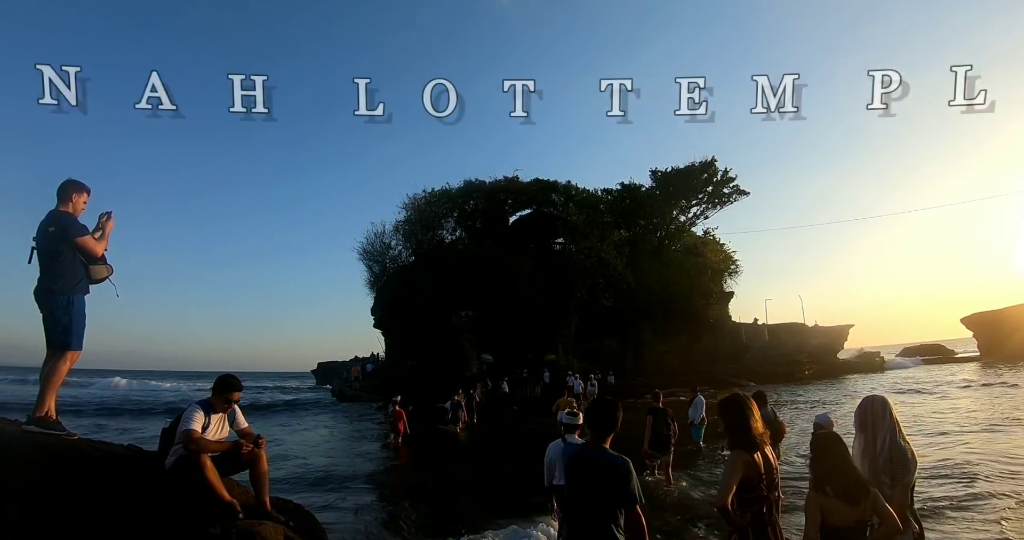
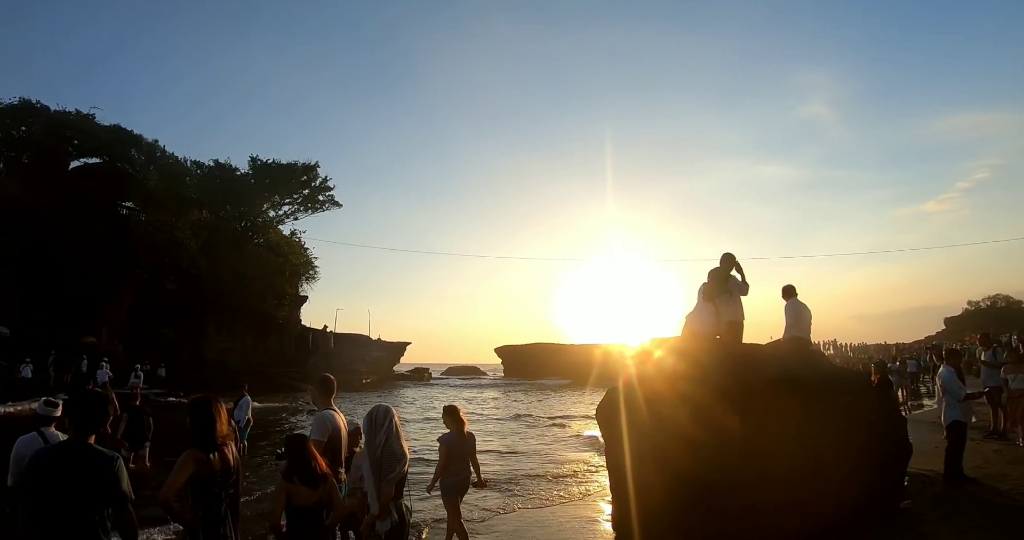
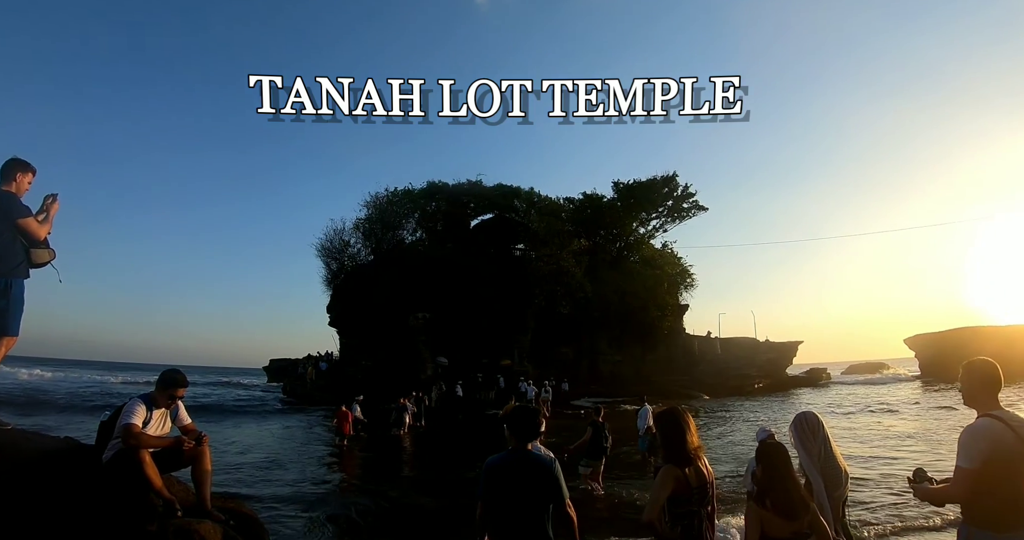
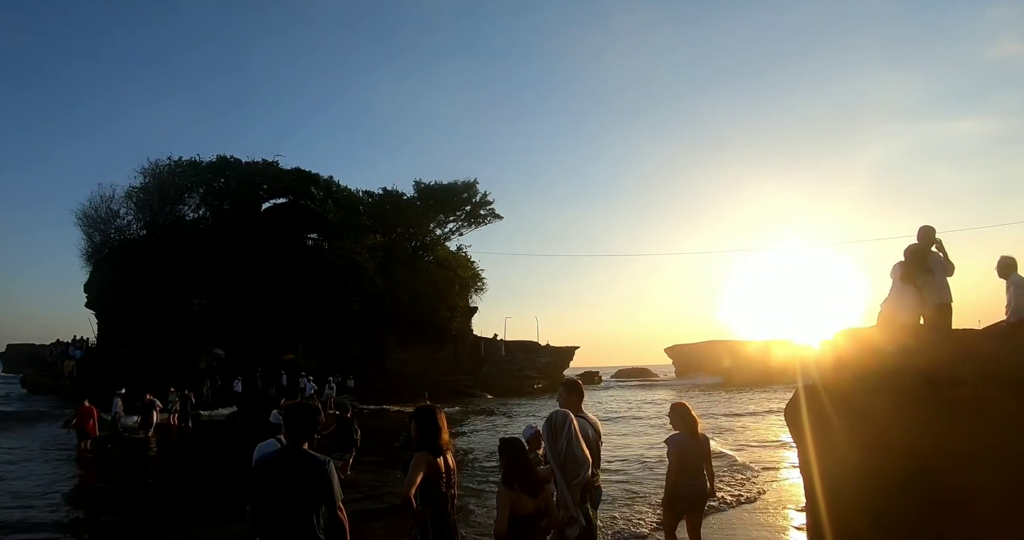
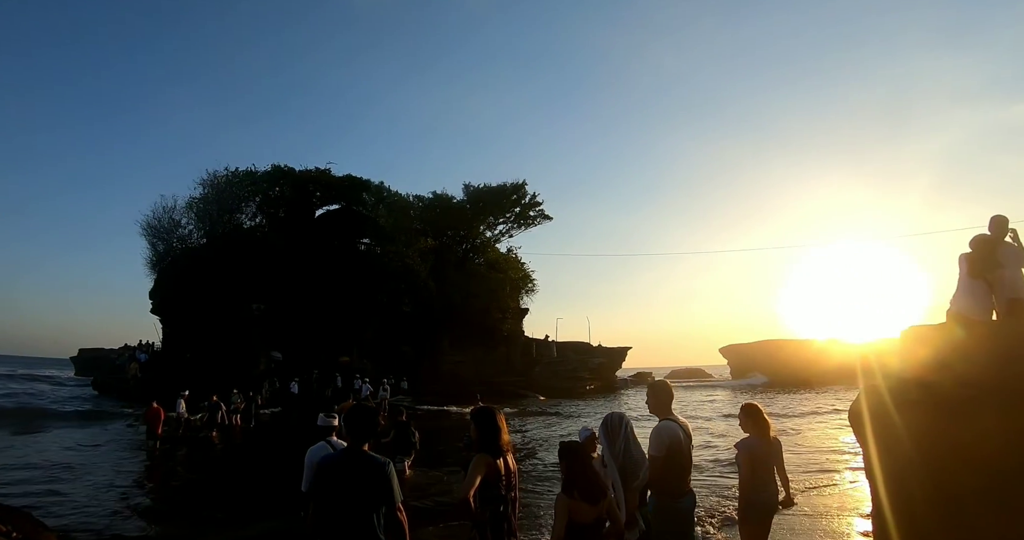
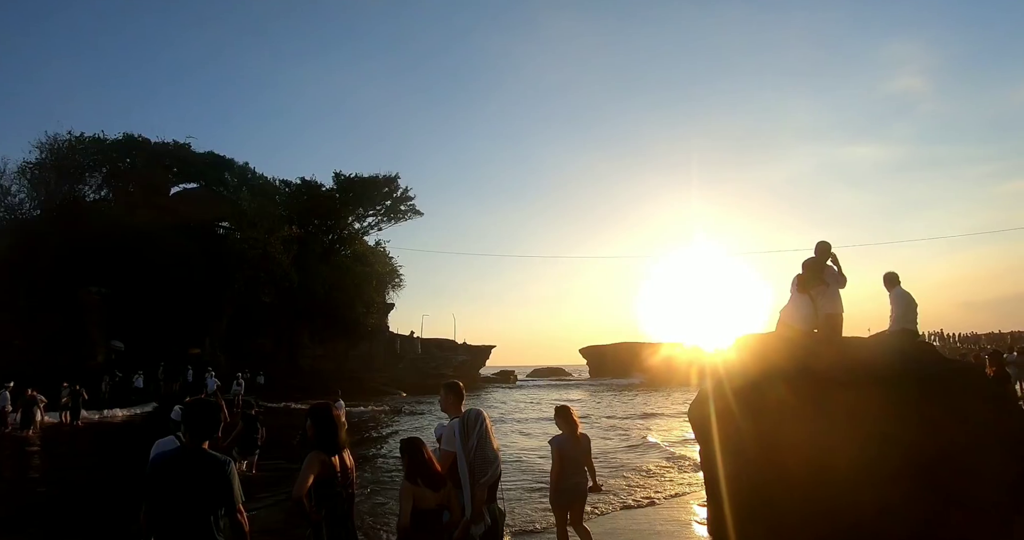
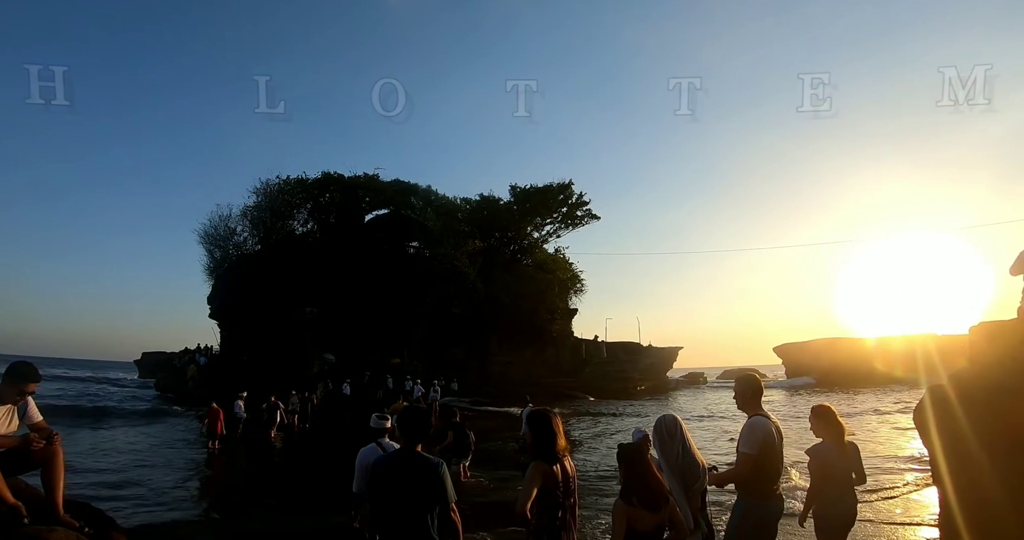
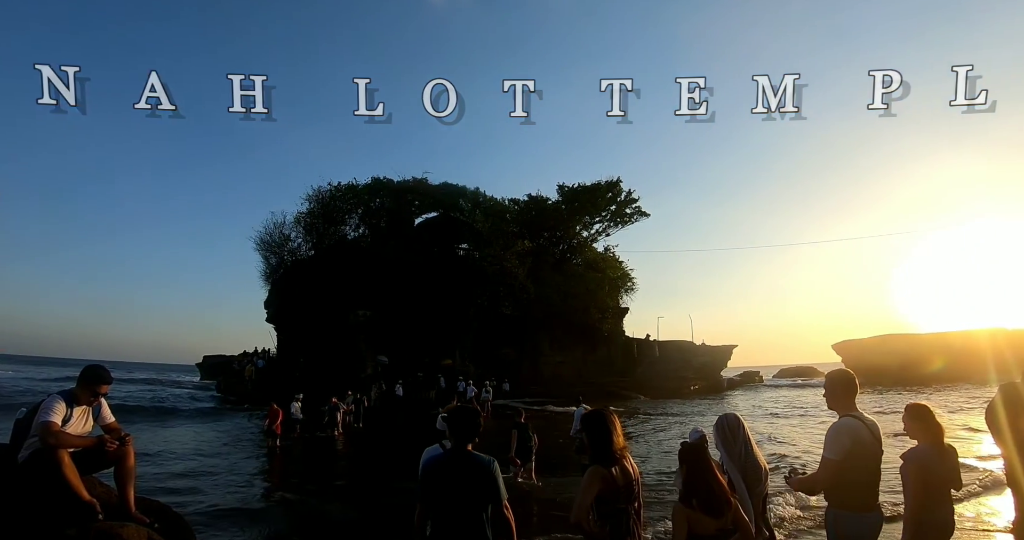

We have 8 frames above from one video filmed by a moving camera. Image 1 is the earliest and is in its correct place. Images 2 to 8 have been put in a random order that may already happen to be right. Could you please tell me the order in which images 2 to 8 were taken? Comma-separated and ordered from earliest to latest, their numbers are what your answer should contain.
3, 8, 7, 5, 4, 6, 2
